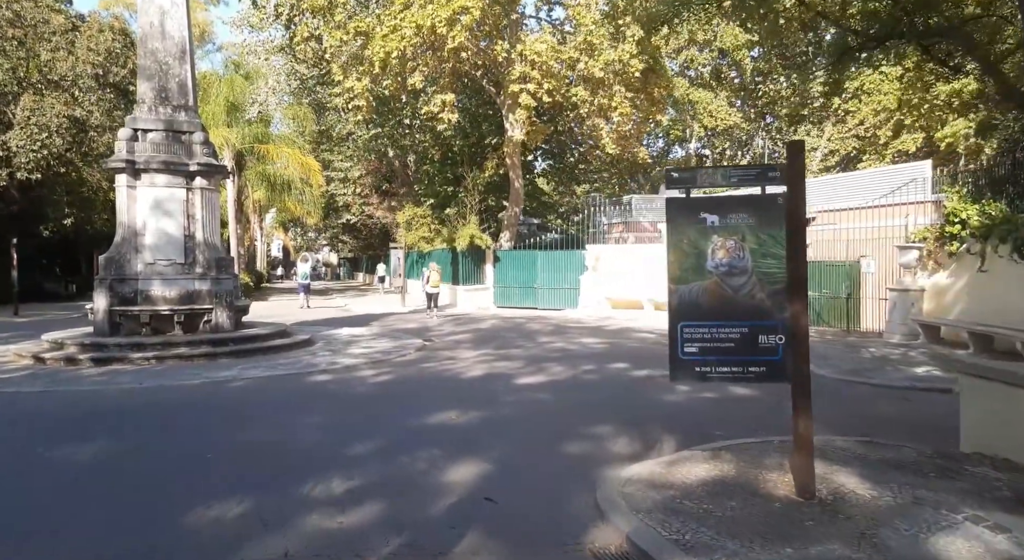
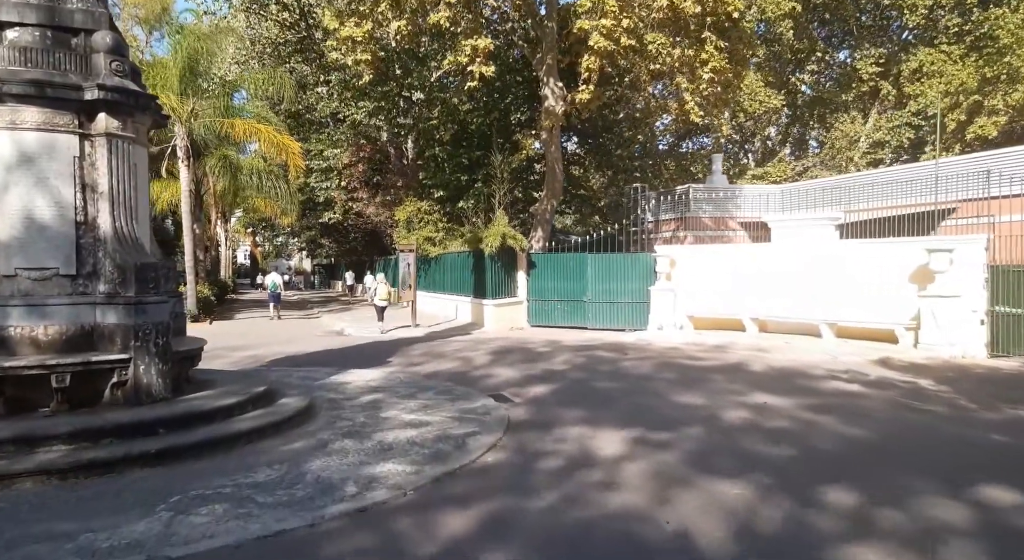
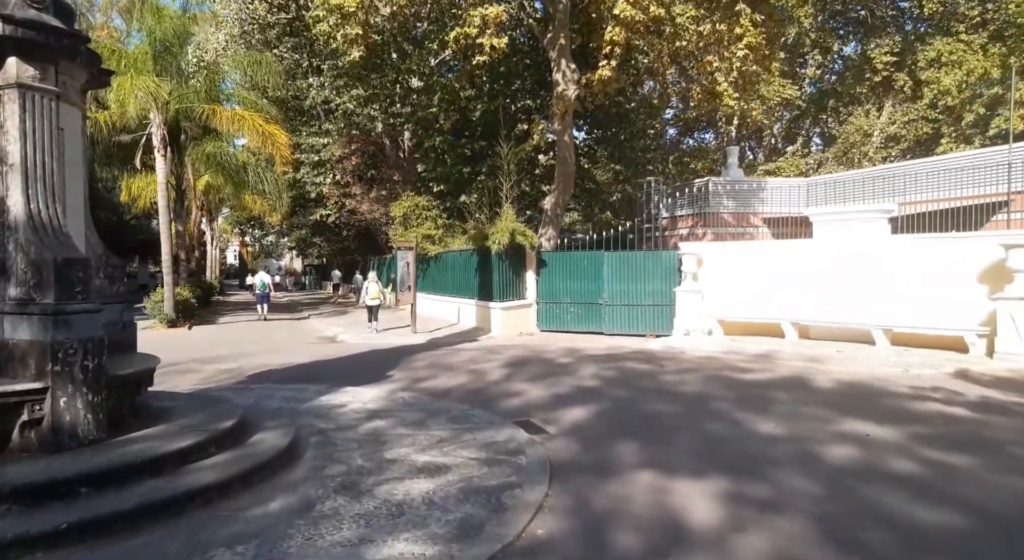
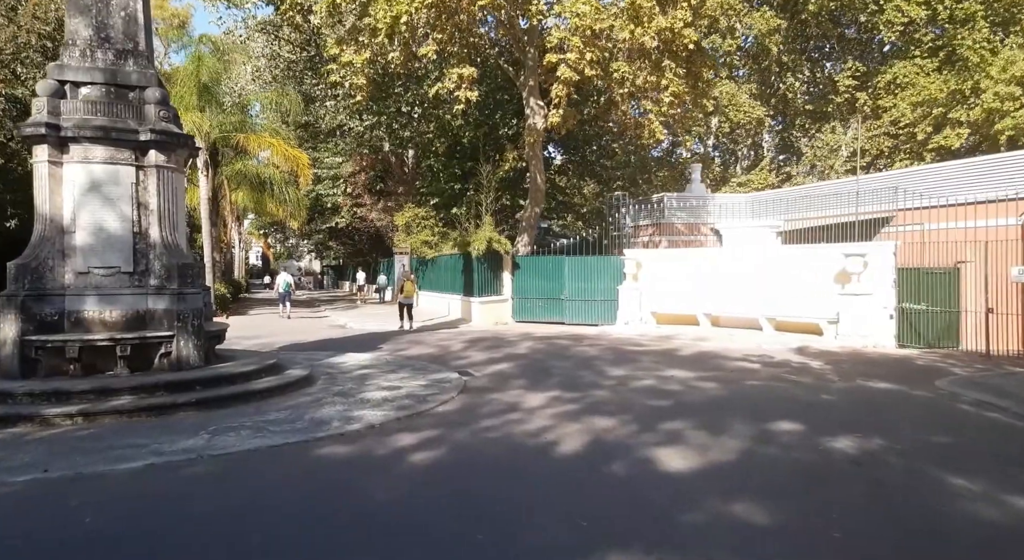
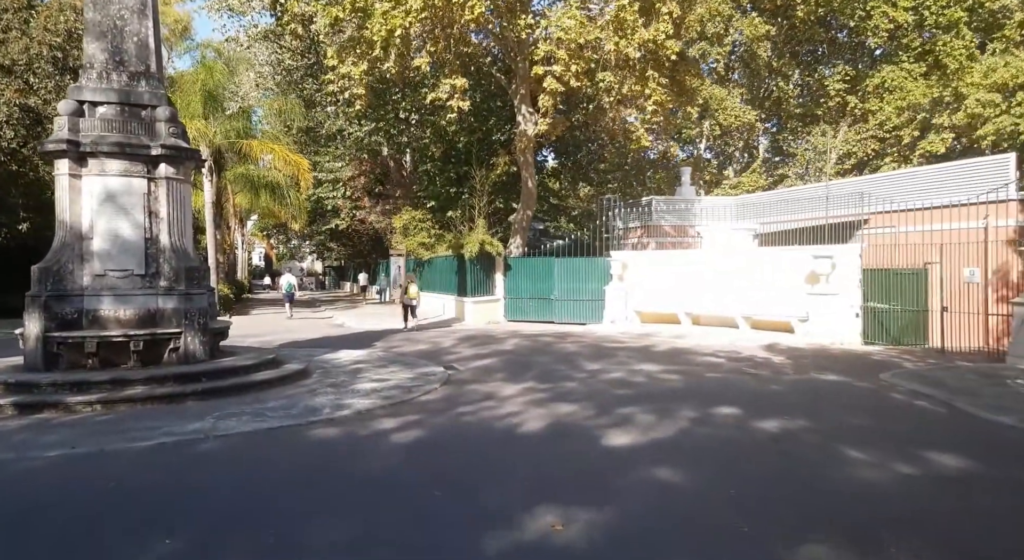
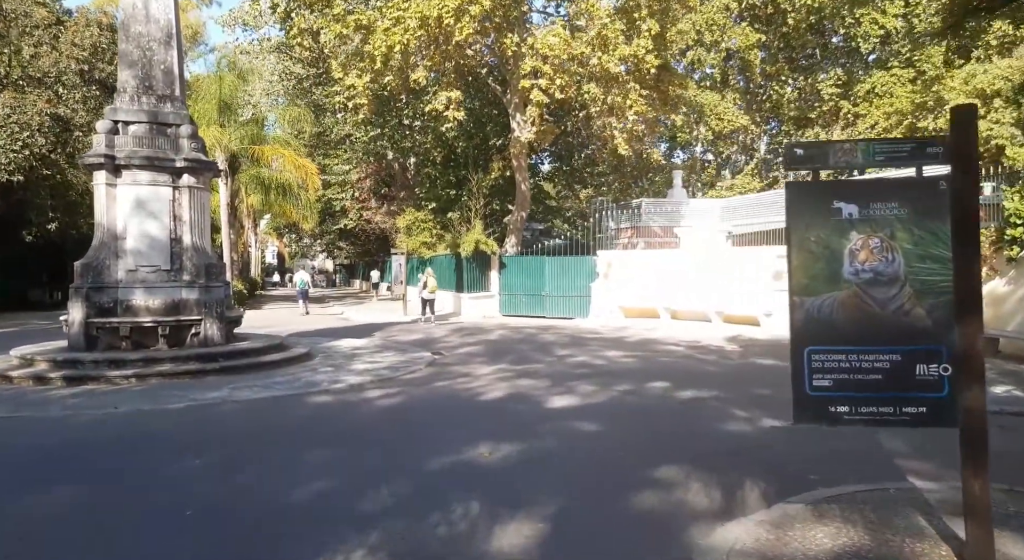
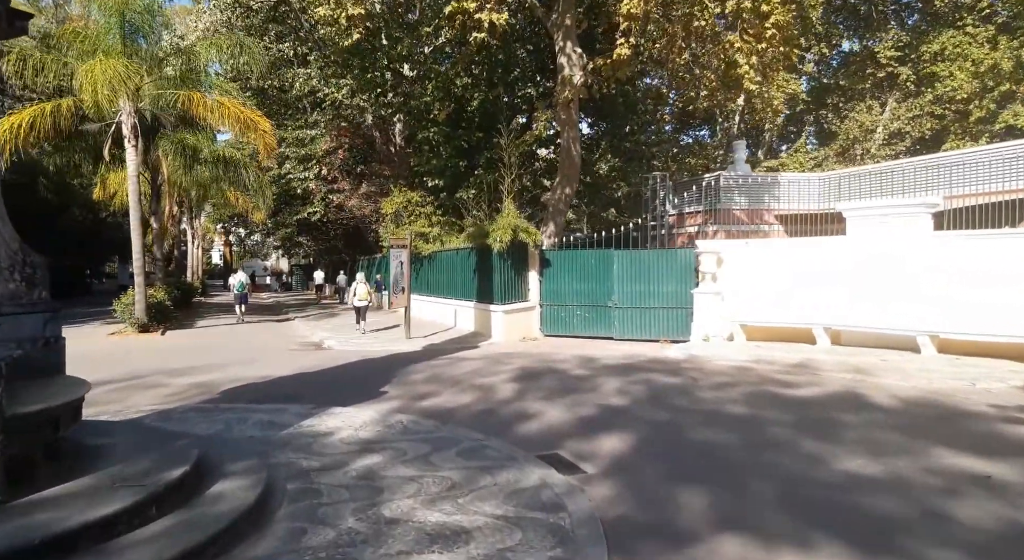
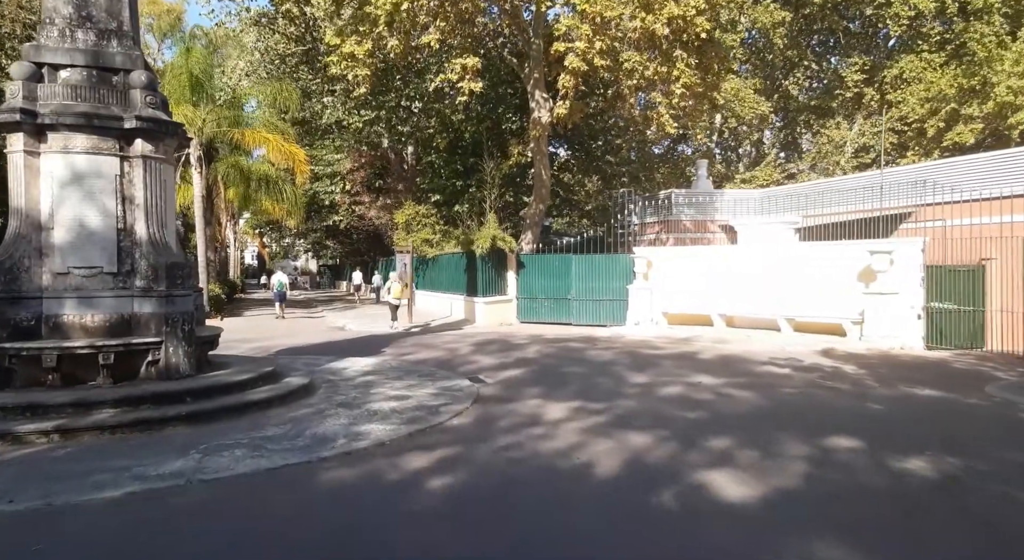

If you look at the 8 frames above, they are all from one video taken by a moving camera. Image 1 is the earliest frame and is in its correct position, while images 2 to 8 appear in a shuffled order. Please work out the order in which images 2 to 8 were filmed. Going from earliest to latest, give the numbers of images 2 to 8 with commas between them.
6, 5, 4, 8, 2, 3, 7
